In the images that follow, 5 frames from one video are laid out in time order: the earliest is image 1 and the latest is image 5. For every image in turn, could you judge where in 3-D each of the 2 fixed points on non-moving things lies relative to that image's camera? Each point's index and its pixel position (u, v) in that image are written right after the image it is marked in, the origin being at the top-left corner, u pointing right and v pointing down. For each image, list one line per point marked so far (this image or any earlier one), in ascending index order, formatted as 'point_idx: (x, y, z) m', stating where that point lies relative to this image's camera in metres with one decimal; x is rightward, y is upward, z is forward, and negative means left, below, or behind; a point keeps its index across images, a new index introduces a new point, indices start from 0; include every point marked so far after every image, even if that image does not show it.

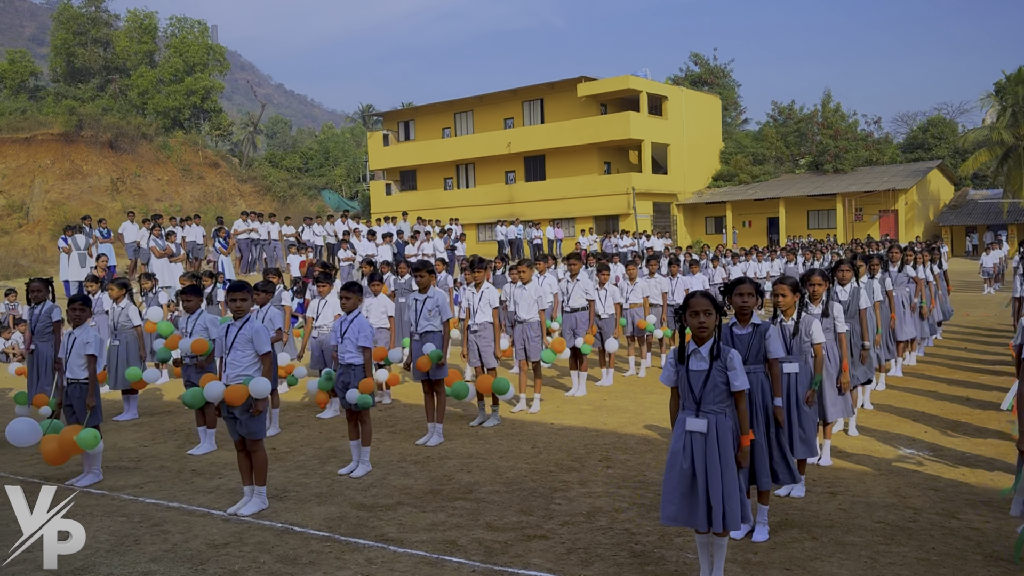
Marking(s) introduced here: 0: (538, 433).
0: (+0.2, -1.3, +7.7) m
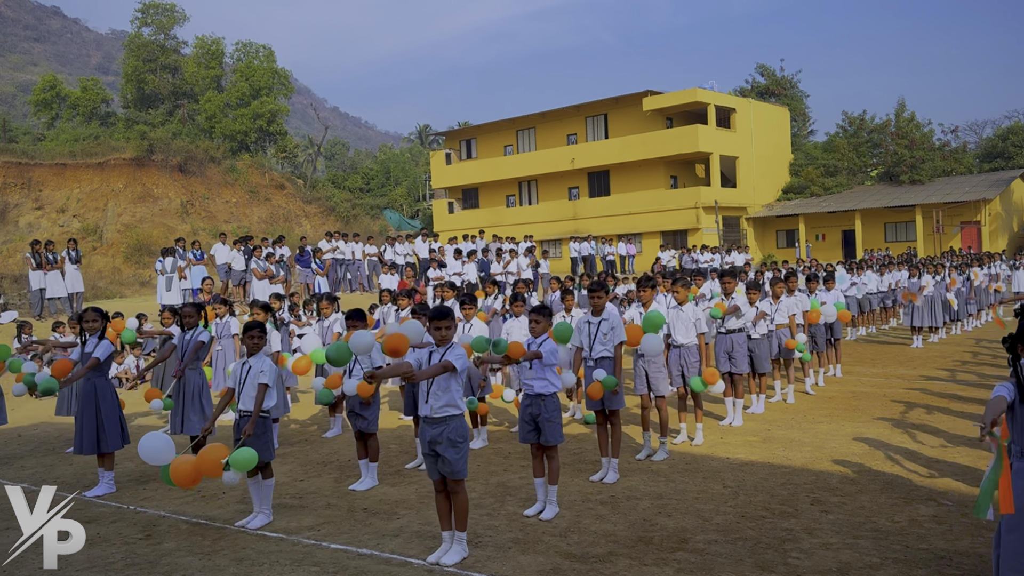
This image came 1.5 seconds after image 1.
0: (+1.7, -1.5, +7.0) m
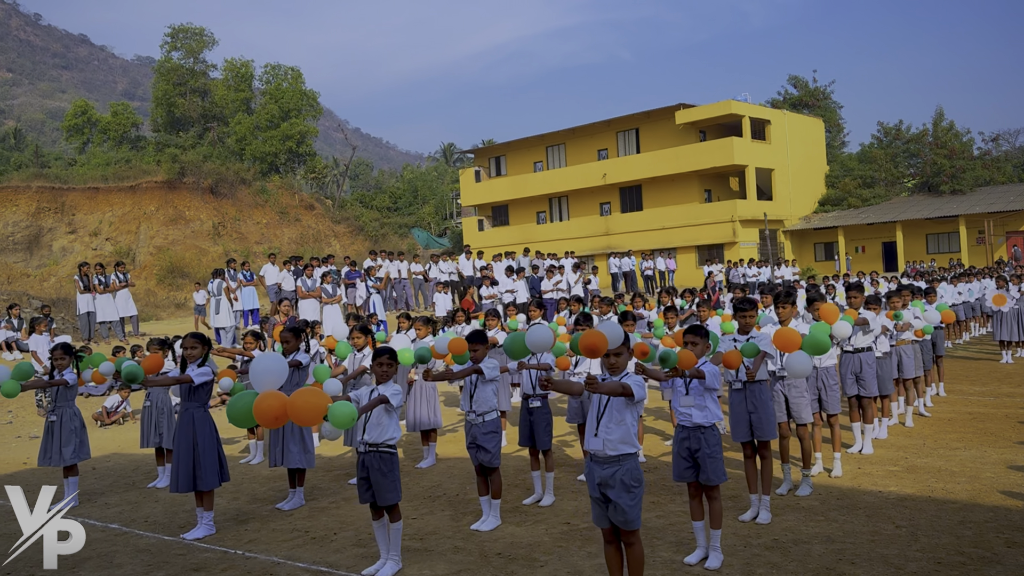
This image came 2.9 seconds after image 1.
0: (+2.7, -1.6, +6.4) m
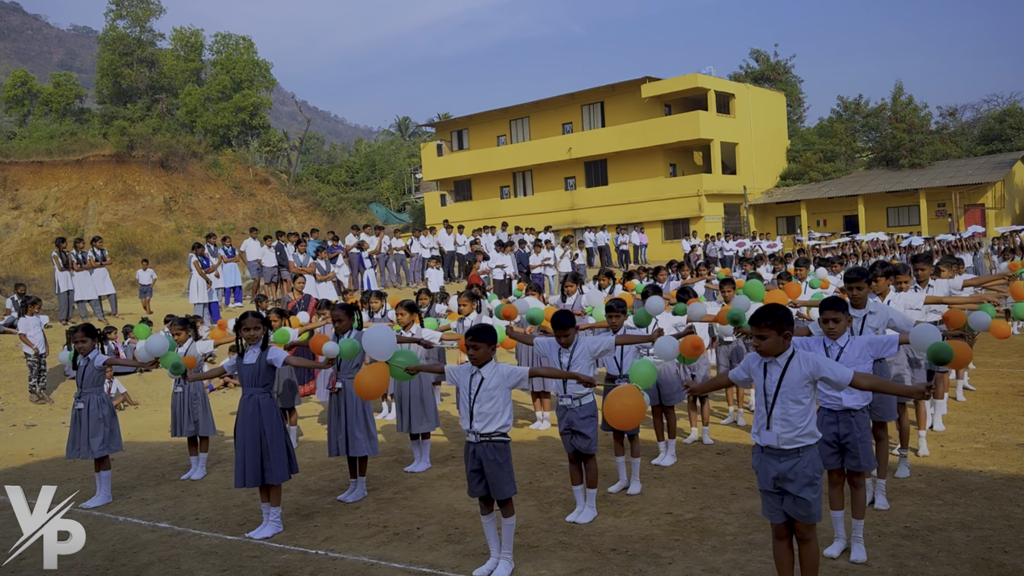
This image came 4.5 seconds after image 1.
0: (+3.4, -1.4, +6.1) m
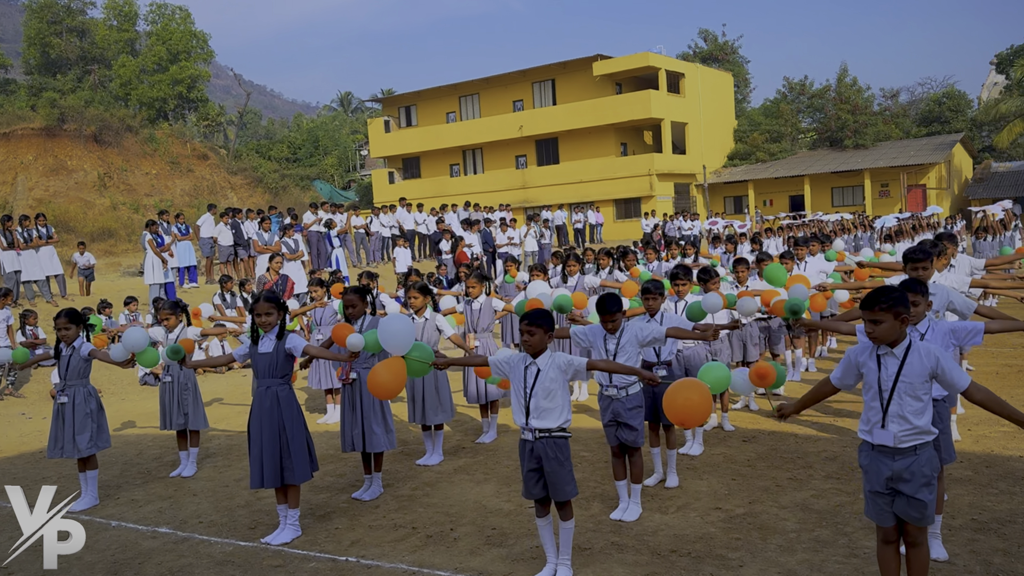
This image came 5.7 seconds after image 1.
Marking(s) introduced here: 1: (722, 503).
0: (+3.6, -1.3, +5.9) m
1: (+1.4, -1.4, +5.6) m
